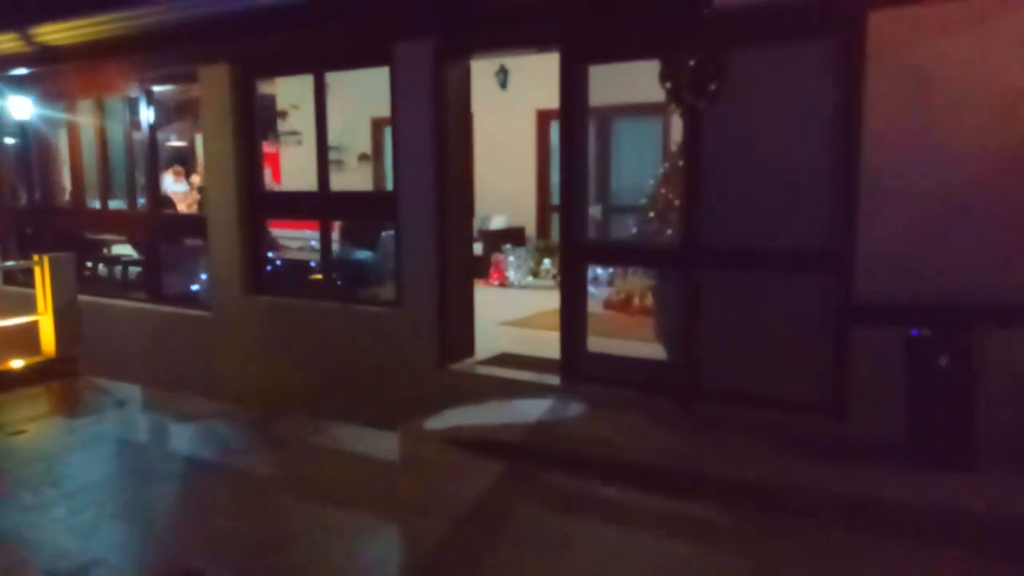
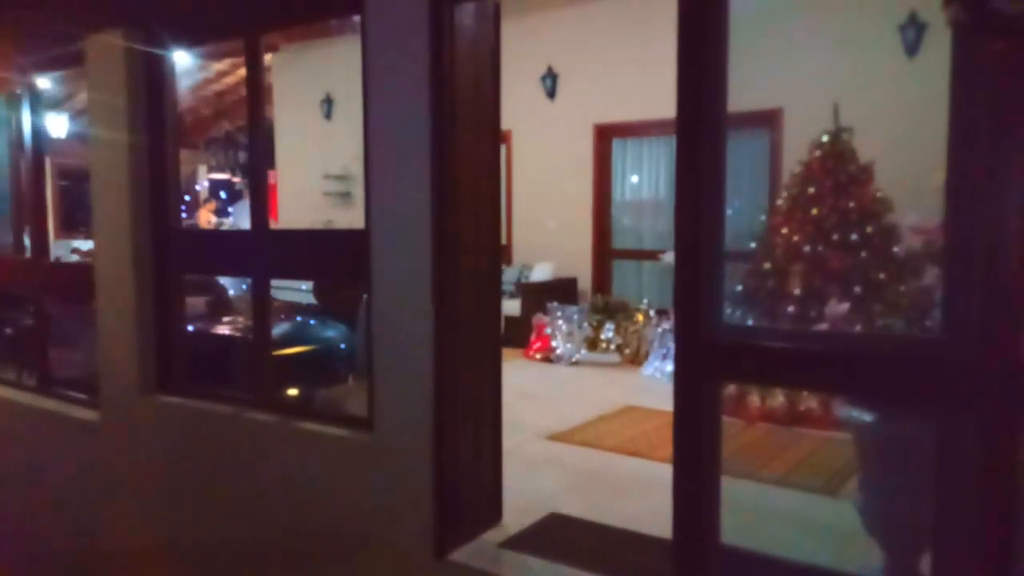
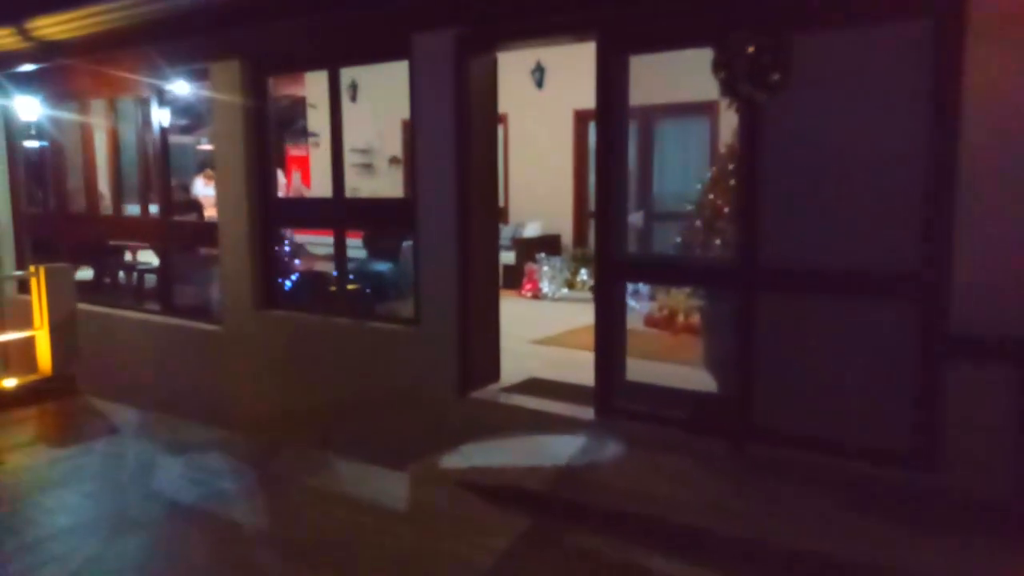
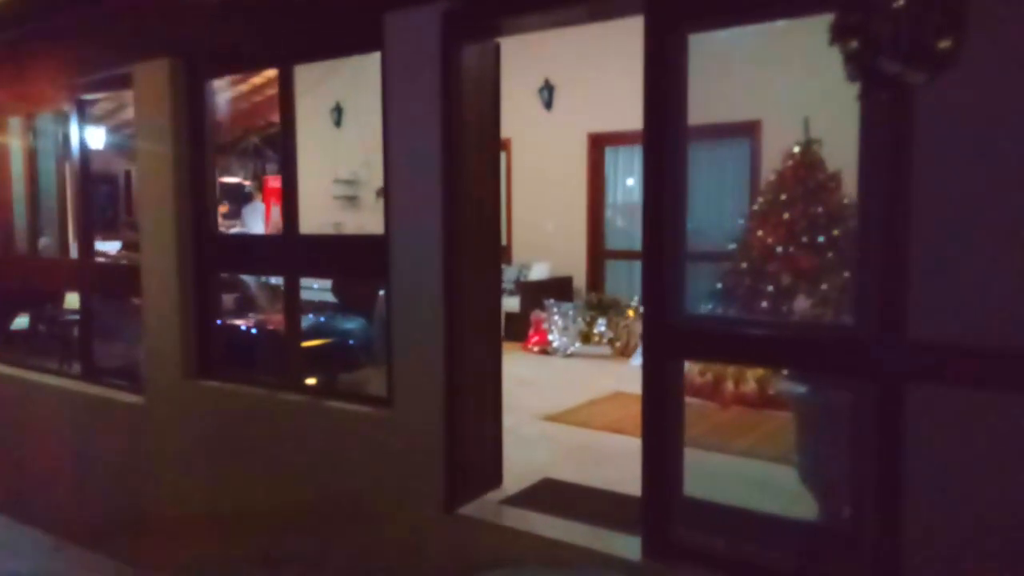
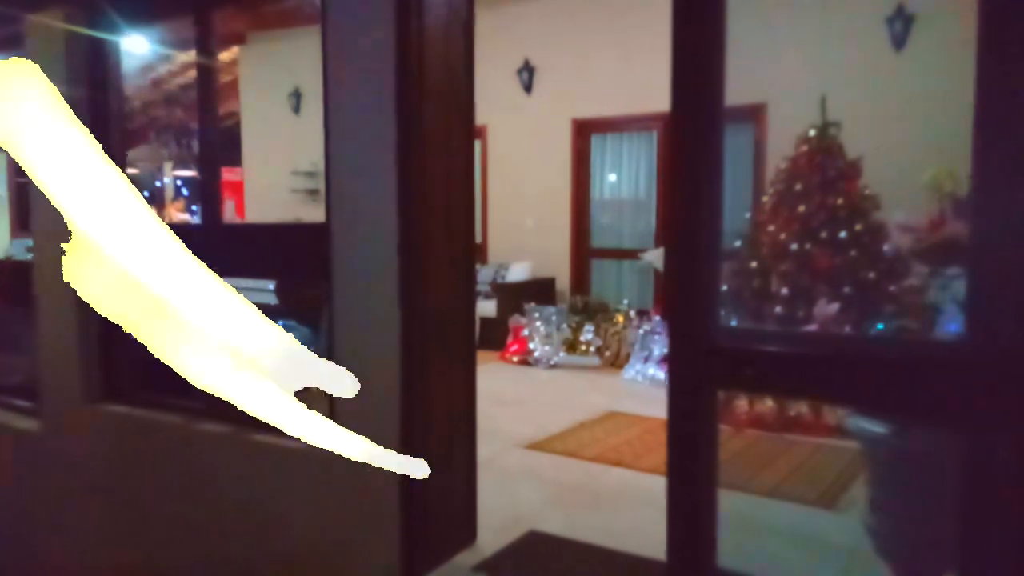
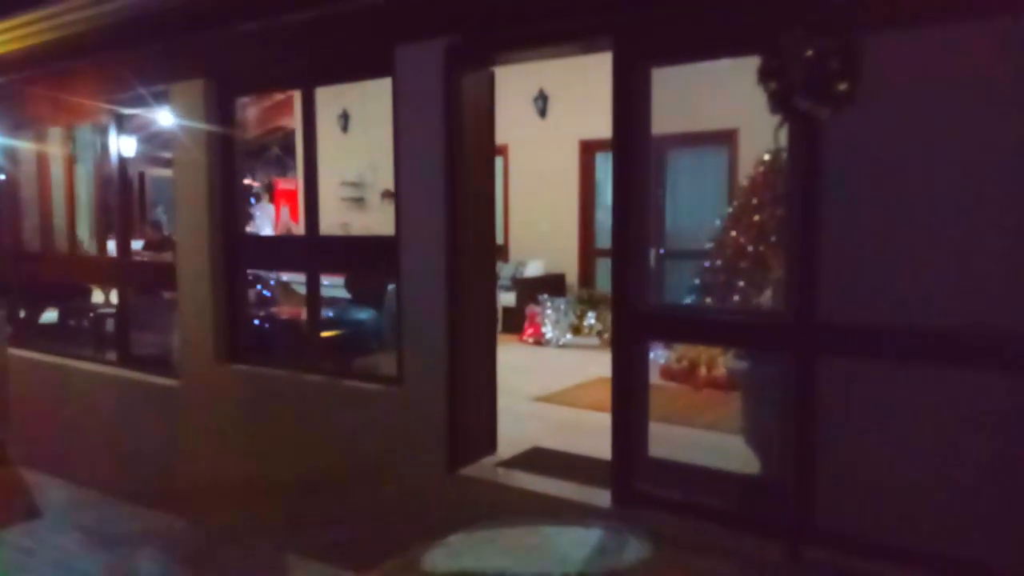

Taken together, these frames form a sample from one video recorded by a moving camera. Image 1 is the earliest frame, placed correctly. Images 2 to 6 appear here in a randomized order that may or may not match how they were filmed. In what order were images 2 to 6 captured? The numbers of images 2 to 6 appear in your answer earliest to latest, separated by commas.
3, 6, 4, 2, 5
